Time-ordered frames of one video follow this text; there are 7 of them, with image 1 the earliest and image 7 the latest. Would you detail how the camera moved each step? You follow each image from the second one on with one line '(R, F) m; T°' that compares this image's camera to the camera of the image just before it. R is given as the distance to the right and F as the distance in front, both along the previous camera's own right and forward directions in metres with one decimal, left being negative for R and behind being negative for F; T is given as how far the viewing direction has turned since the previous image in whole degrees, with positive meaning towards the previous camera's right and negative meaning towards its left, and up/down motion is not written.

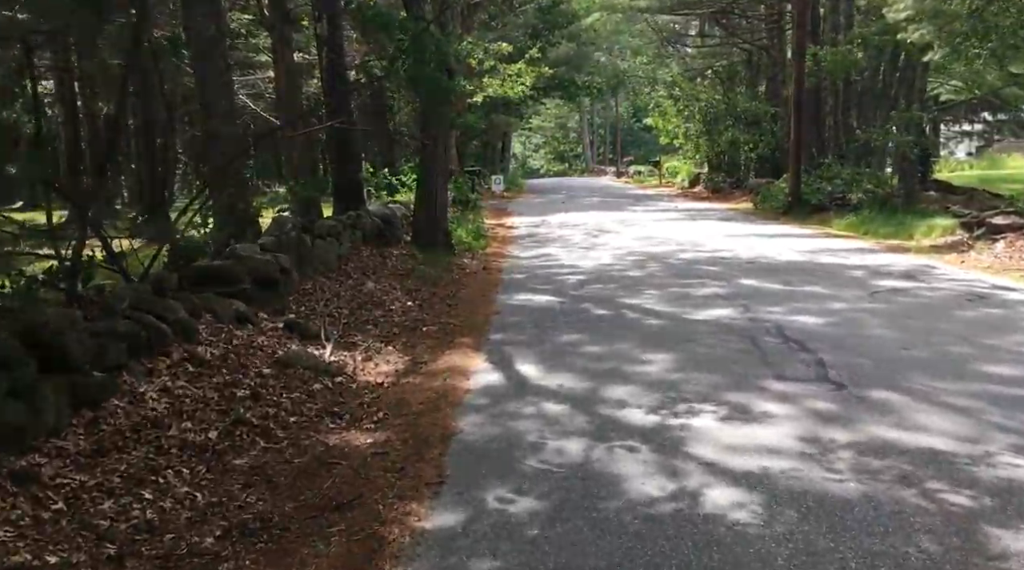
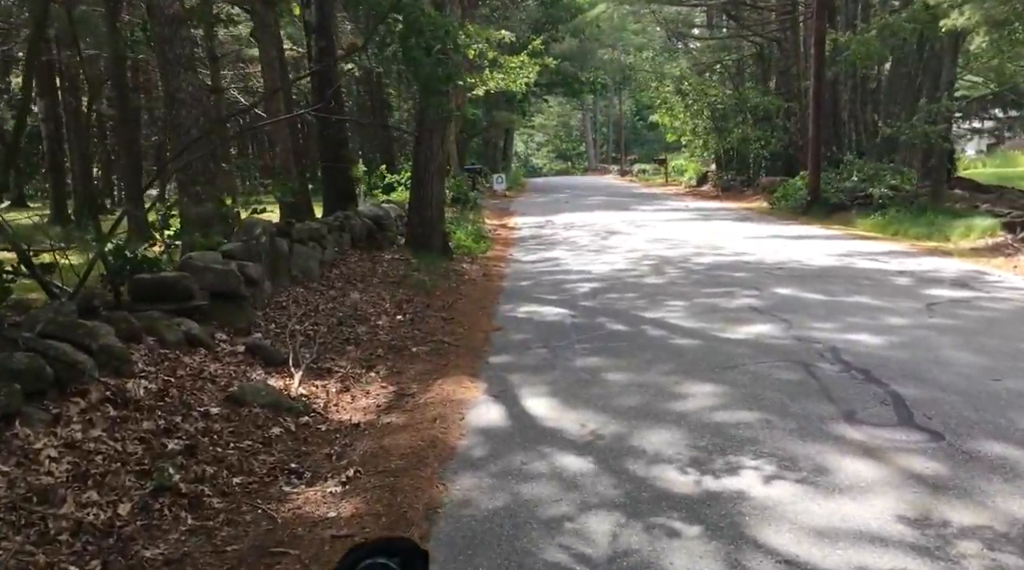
(0.0, +1.4) m; 0°
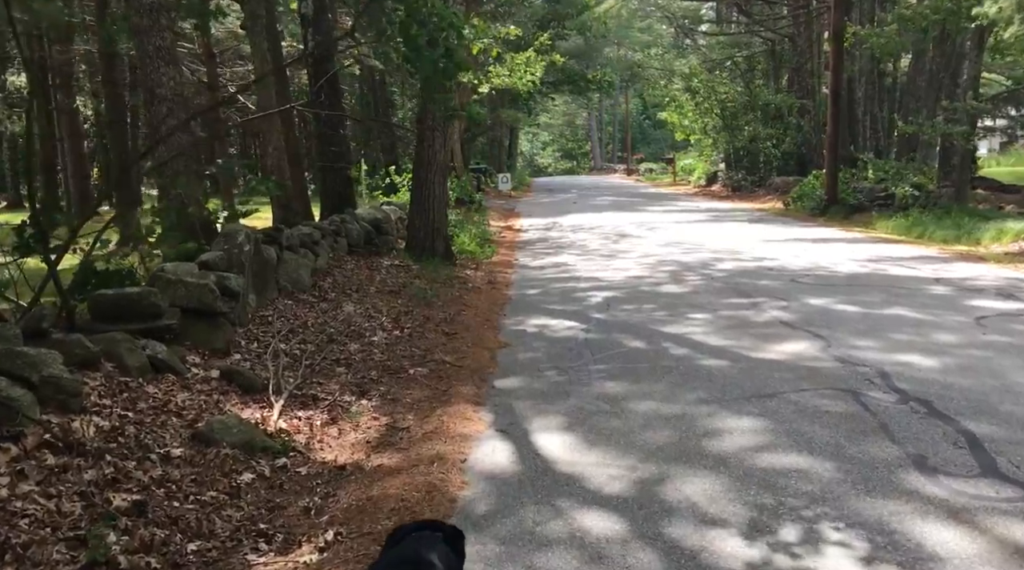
(0.0, +0.9) m; 0°
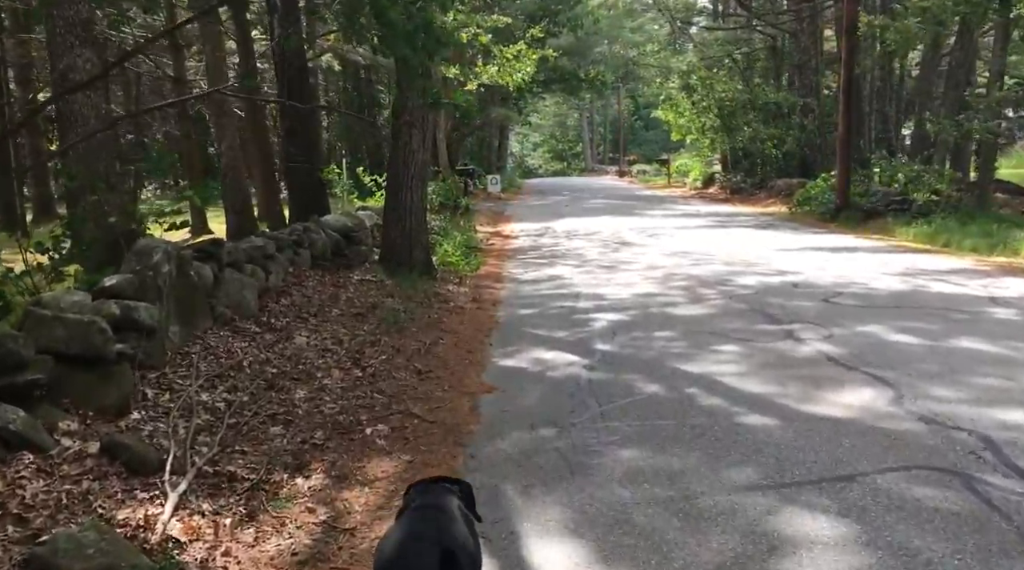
(0.0, +1.7) m; +1°
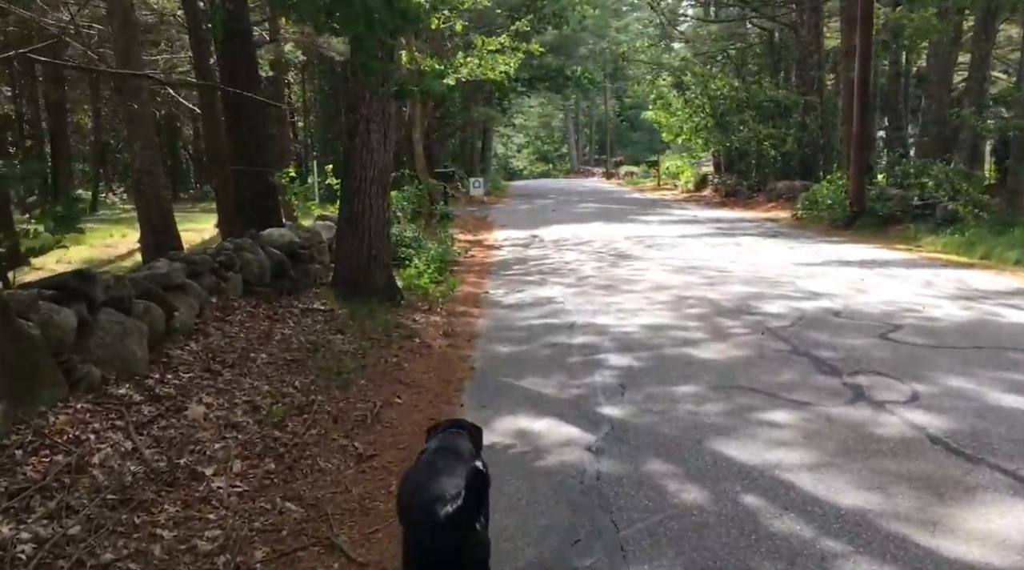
(+0.1, +2.2) m; +1°
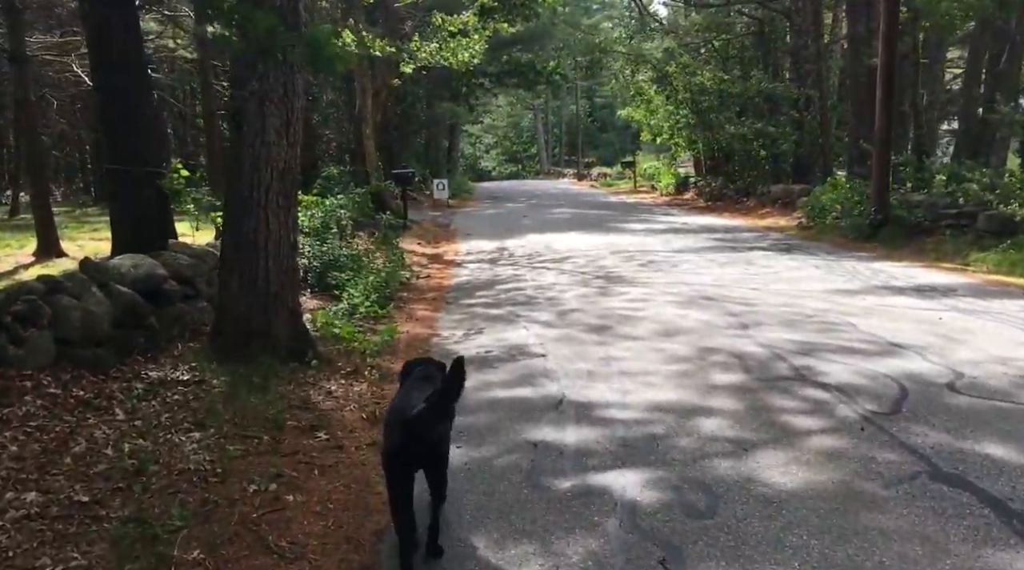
(+0.1, +3.2) m; +2°
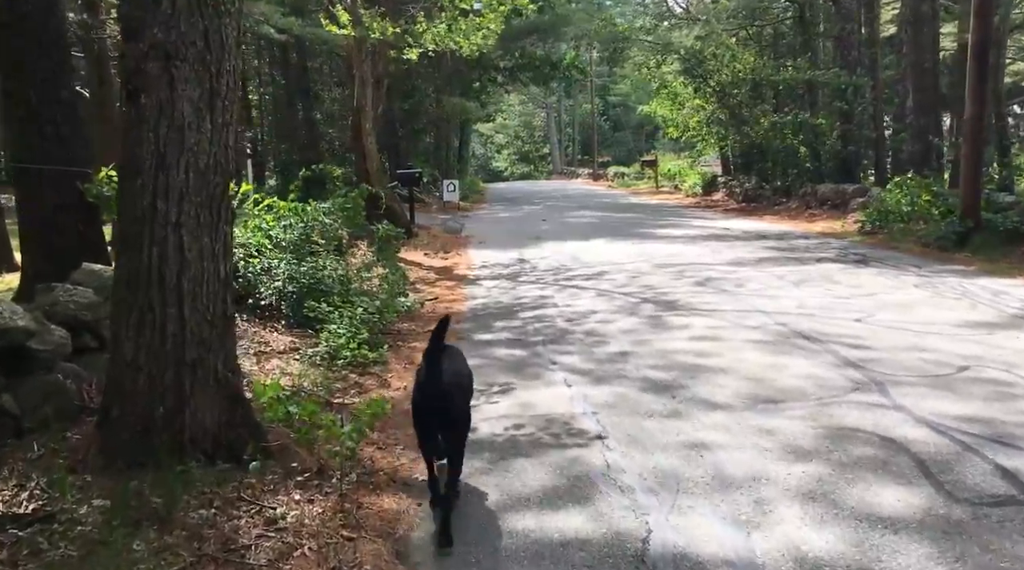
(-0.2, +2.6) m; -1°
